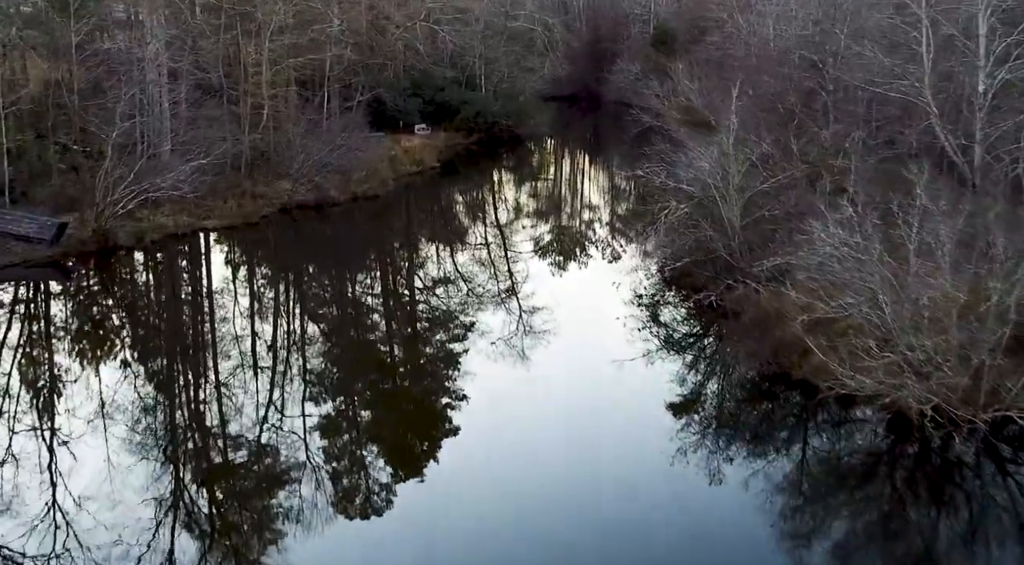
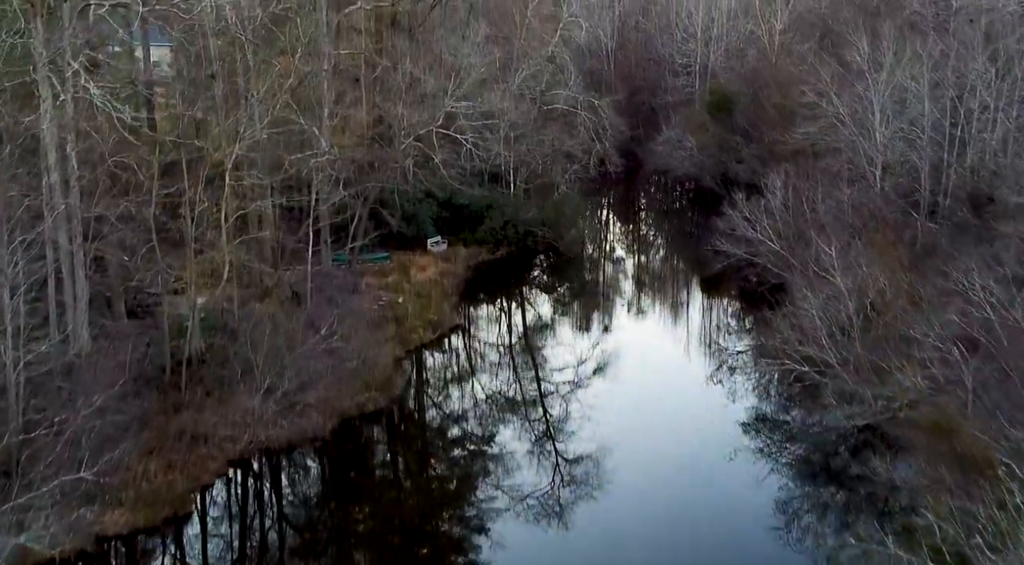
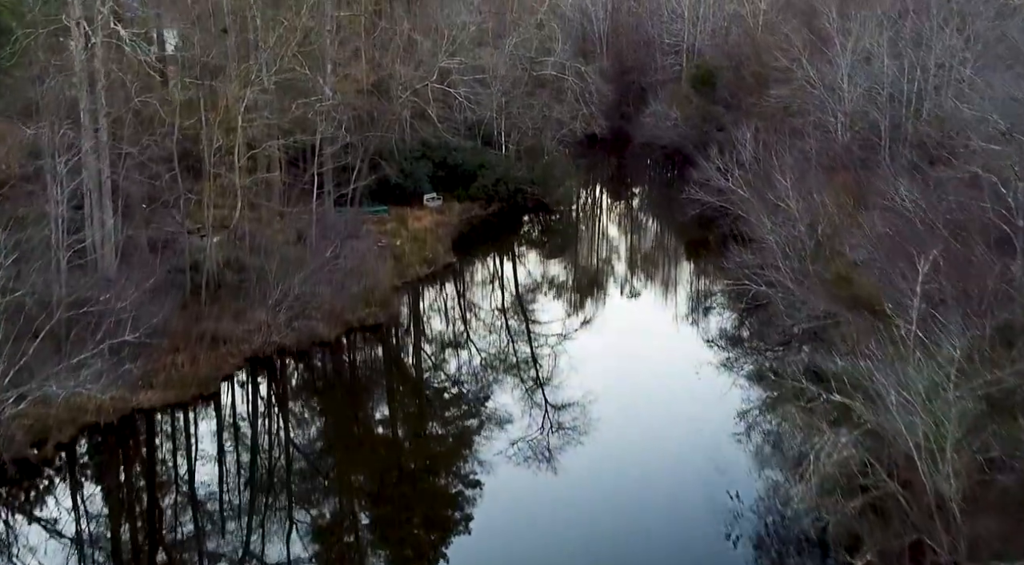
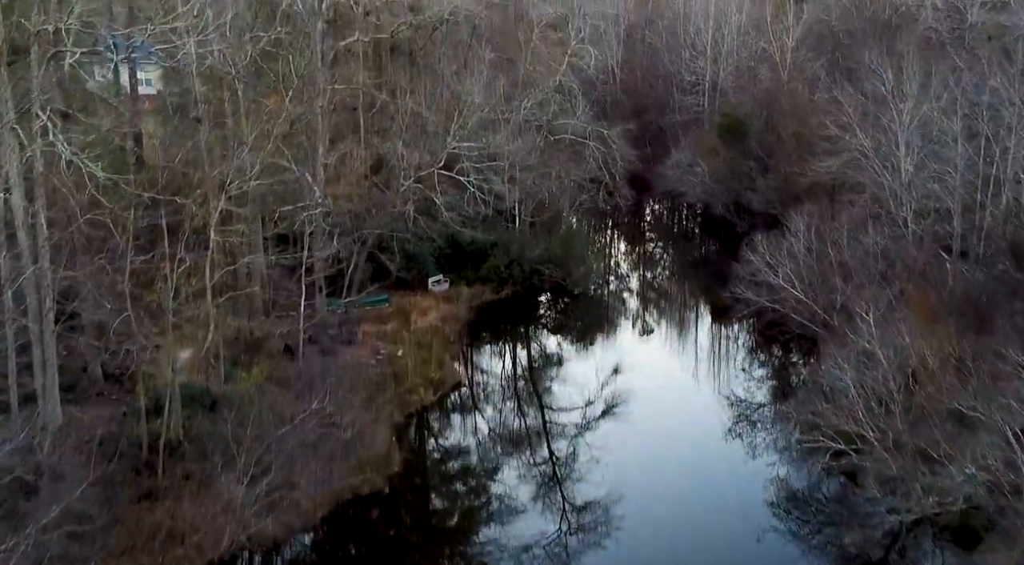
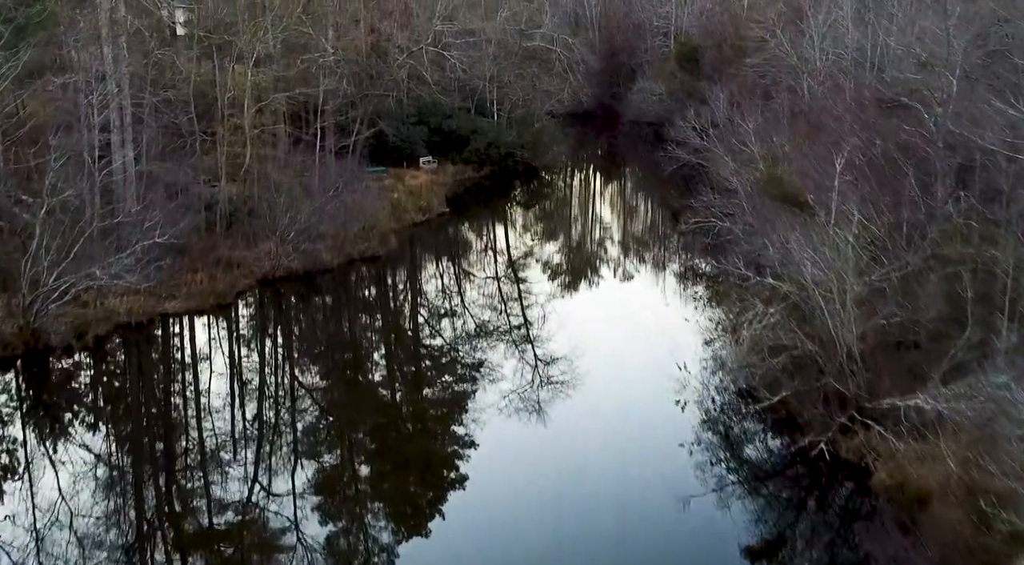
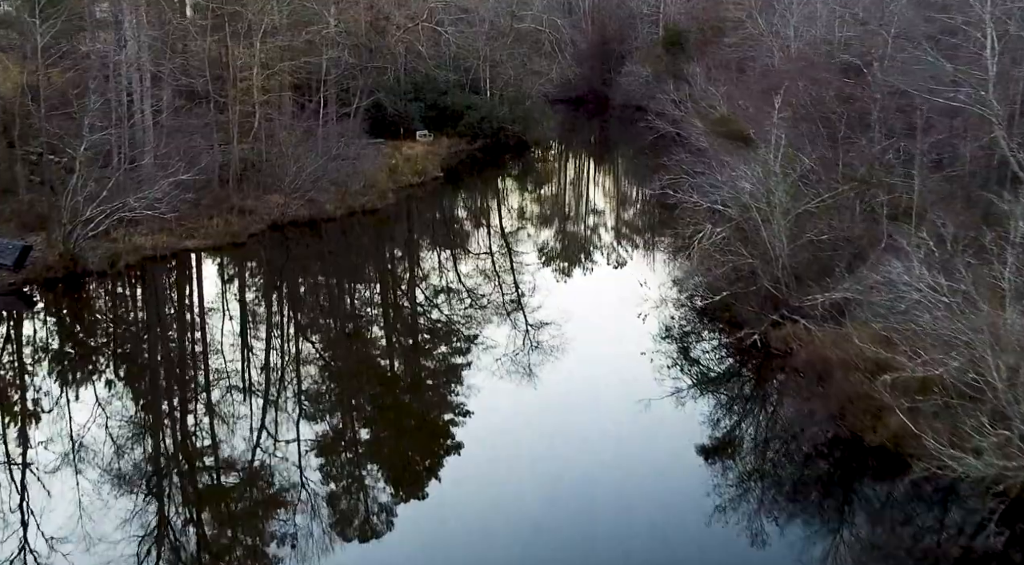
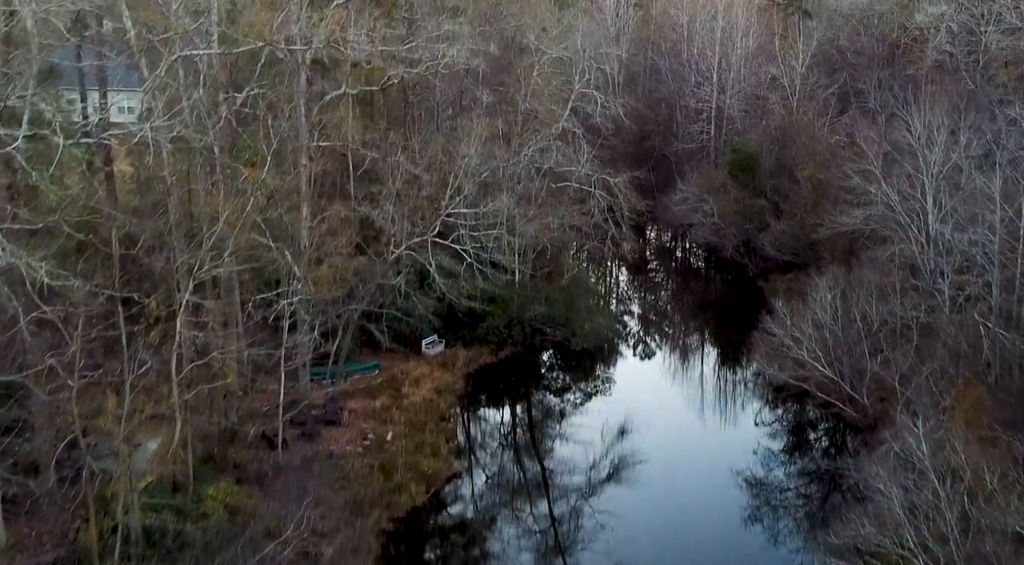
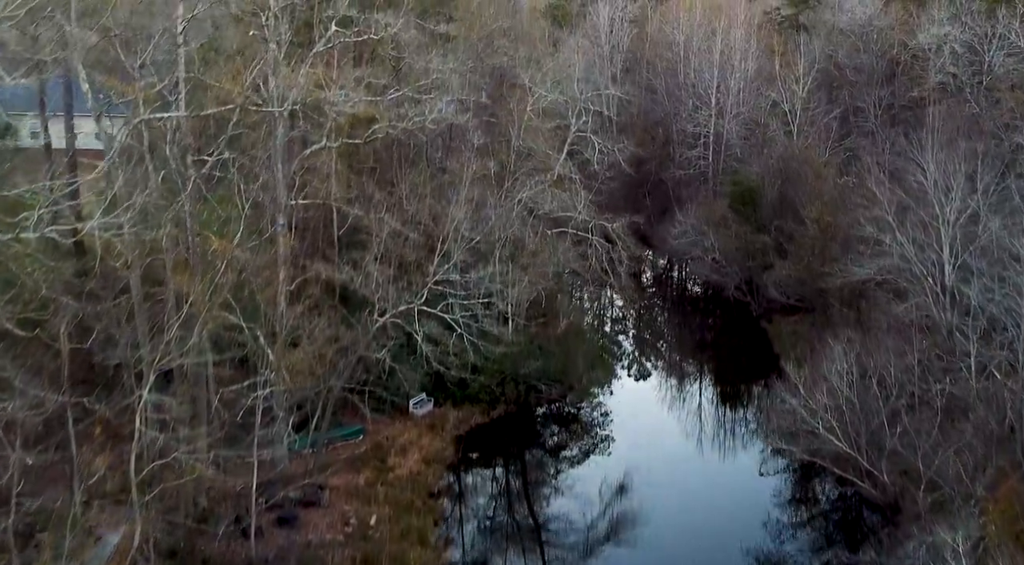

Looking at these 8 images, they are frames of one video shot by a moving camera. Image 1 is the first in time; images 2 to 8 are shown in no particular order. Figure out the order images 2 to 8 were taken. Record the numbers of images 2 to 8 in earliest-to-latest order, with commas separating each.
6, 5, 3, 2, 4, 7, 8
